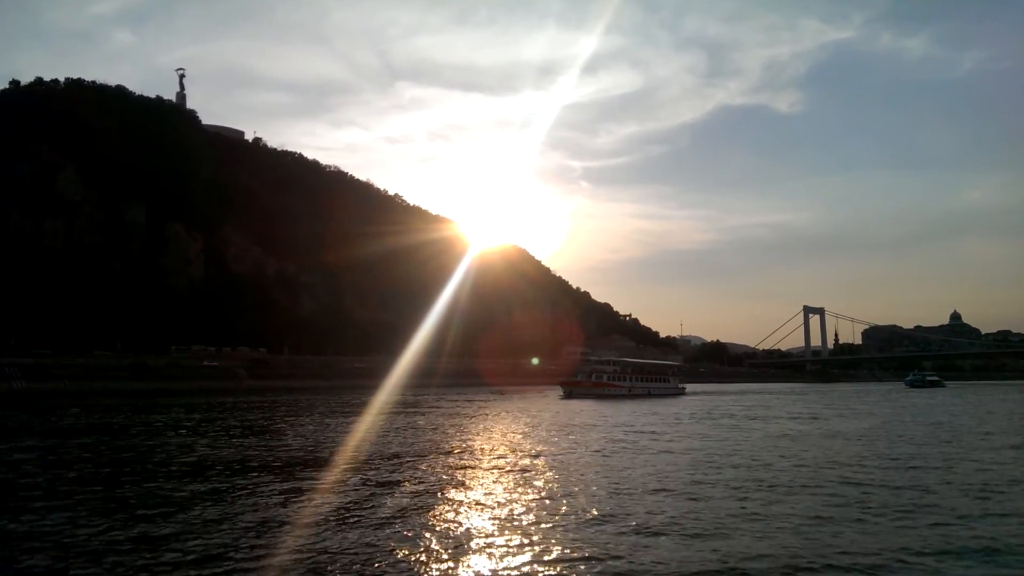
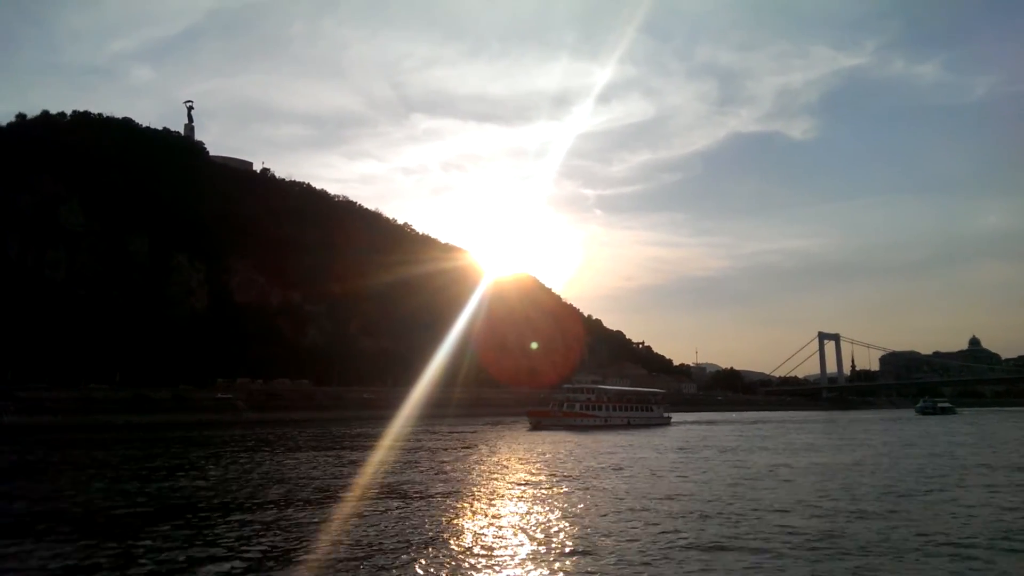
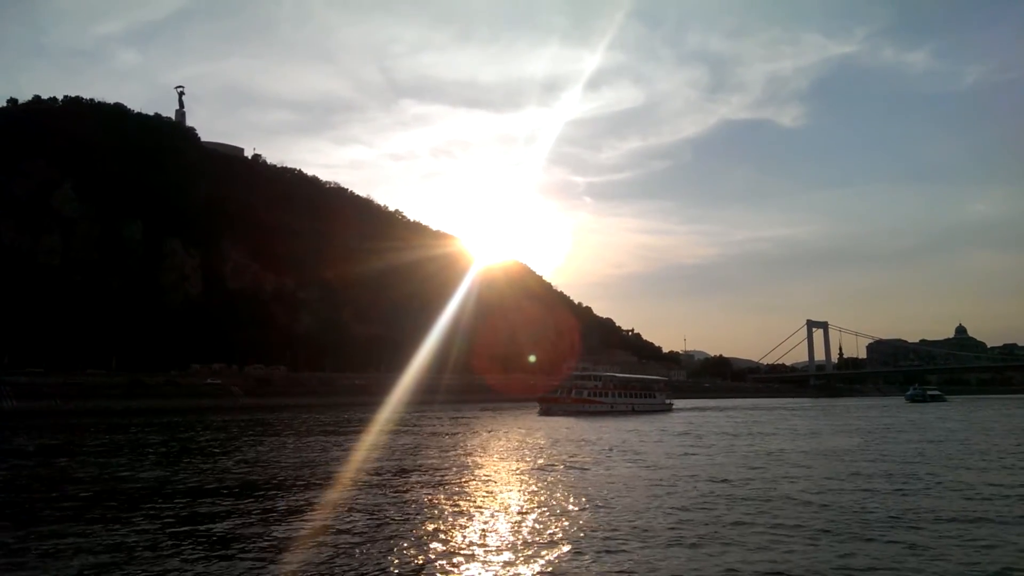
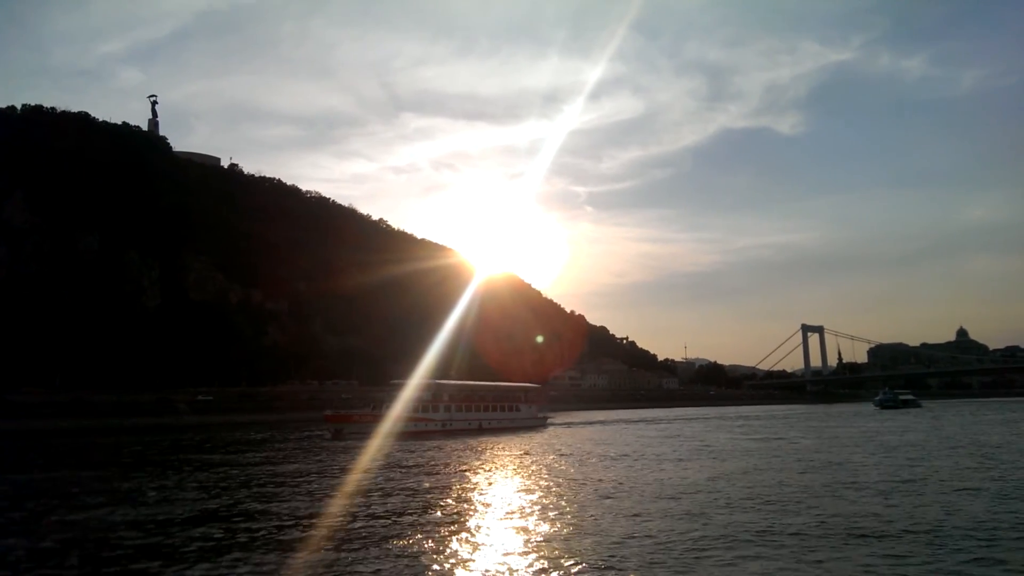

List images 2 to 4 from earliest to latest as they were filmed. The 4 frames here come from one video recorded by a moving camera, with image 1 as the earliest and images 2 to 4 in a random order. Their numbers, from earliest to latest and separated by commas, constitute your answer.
3, 2, 4
